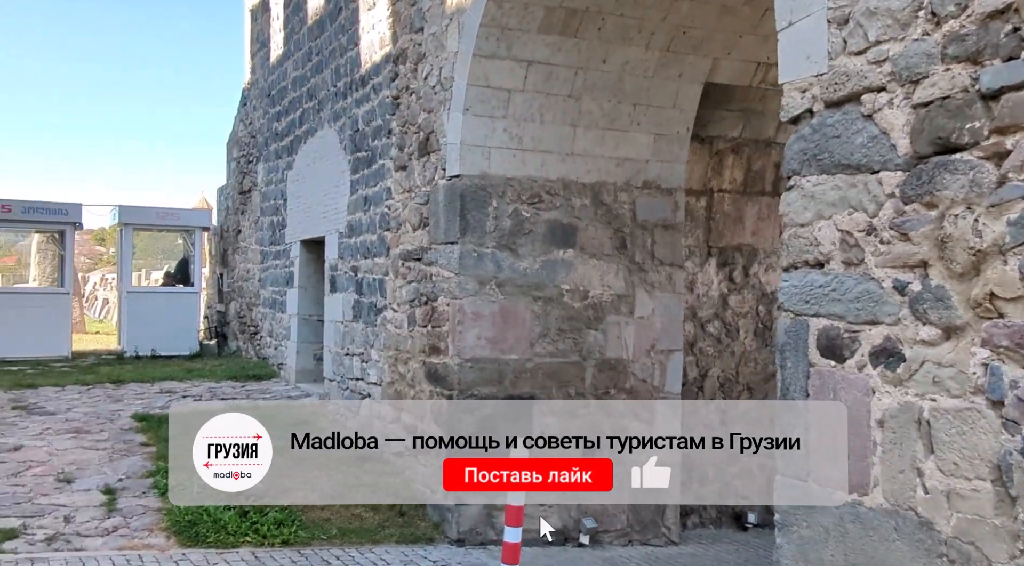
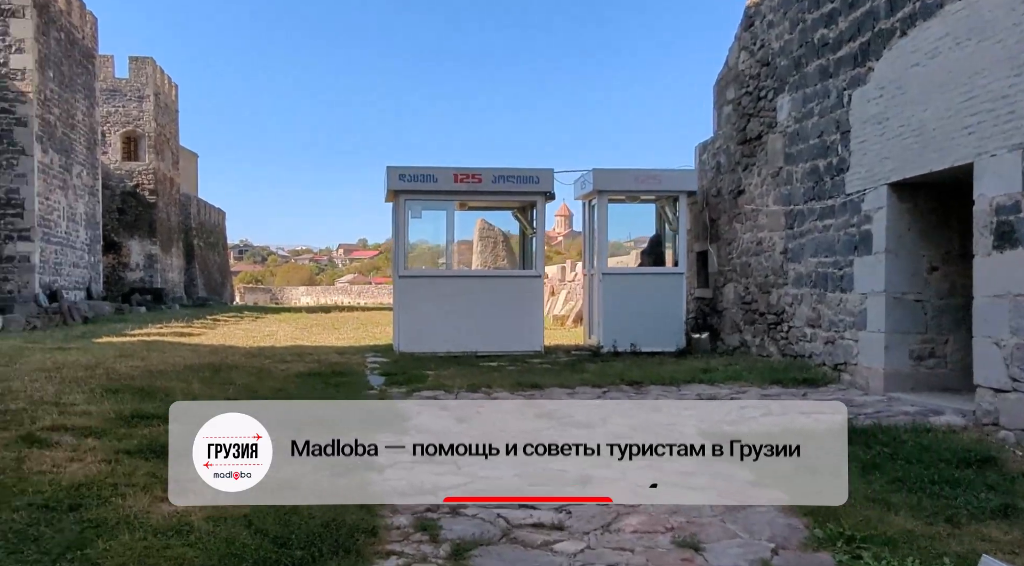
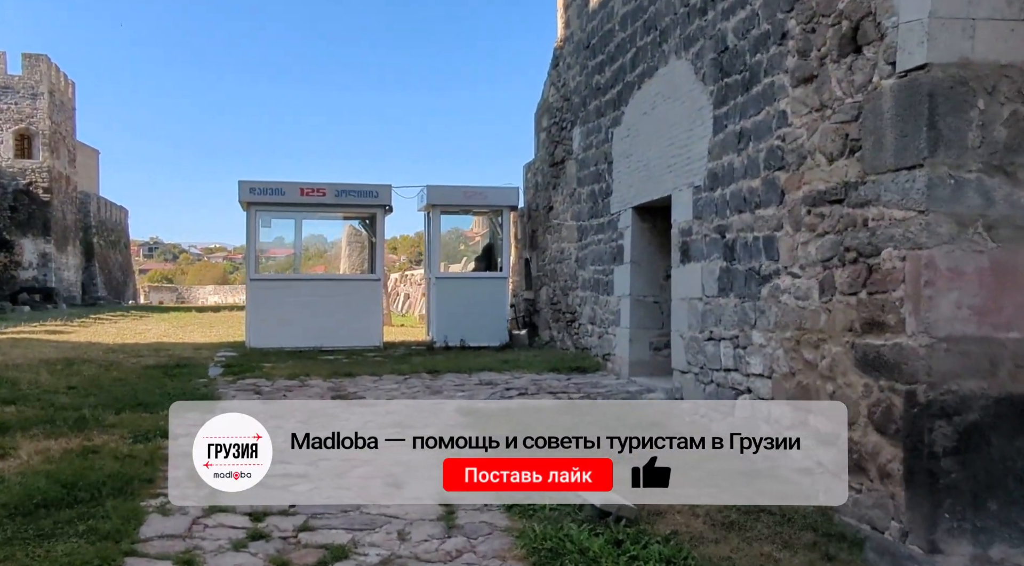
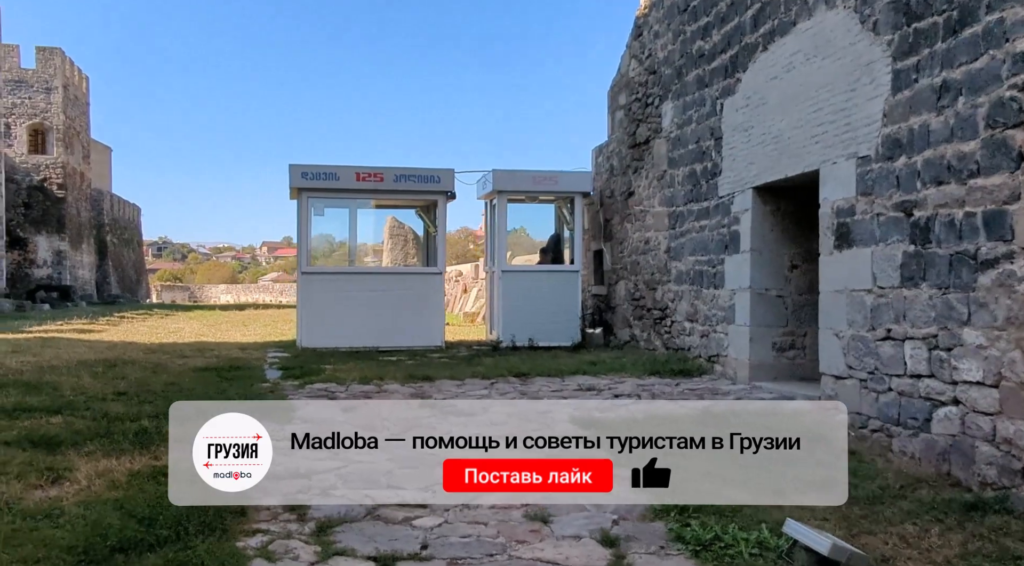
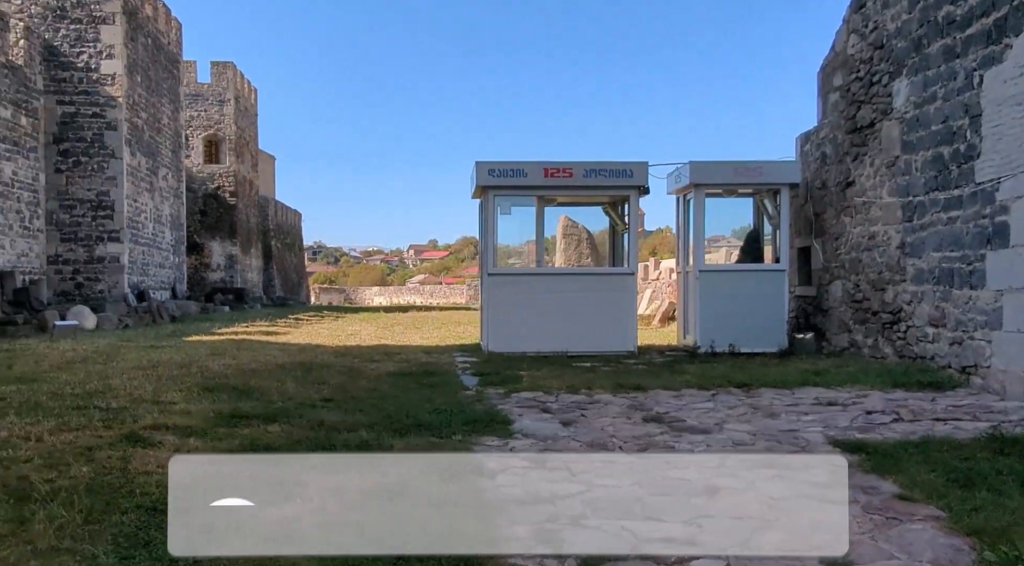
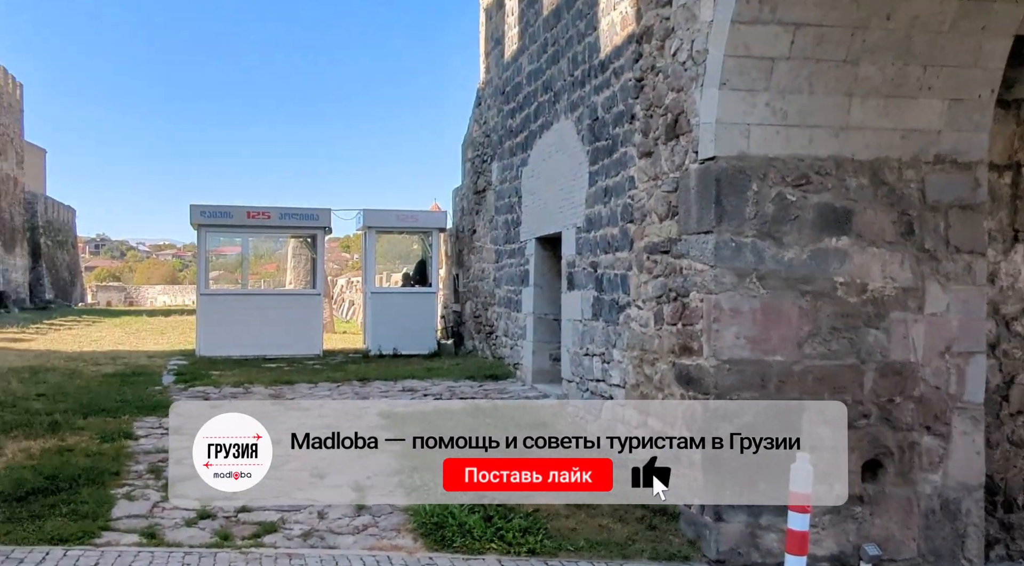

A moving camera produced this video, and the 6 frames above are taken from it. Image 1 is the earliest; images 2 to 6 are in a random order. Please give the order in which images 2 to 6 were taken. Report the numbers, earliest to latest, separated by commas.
6, 3, 4, 2, 5
